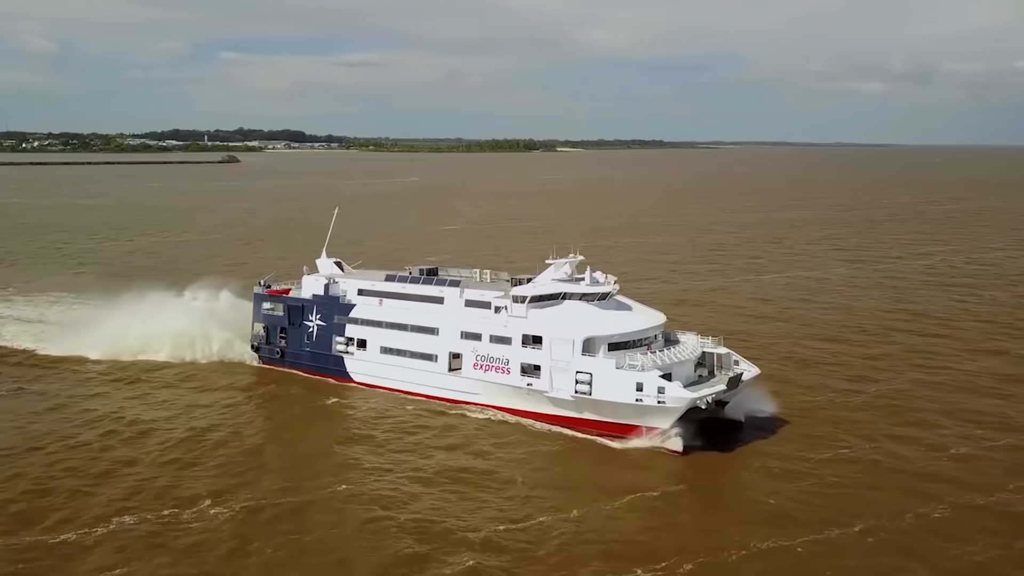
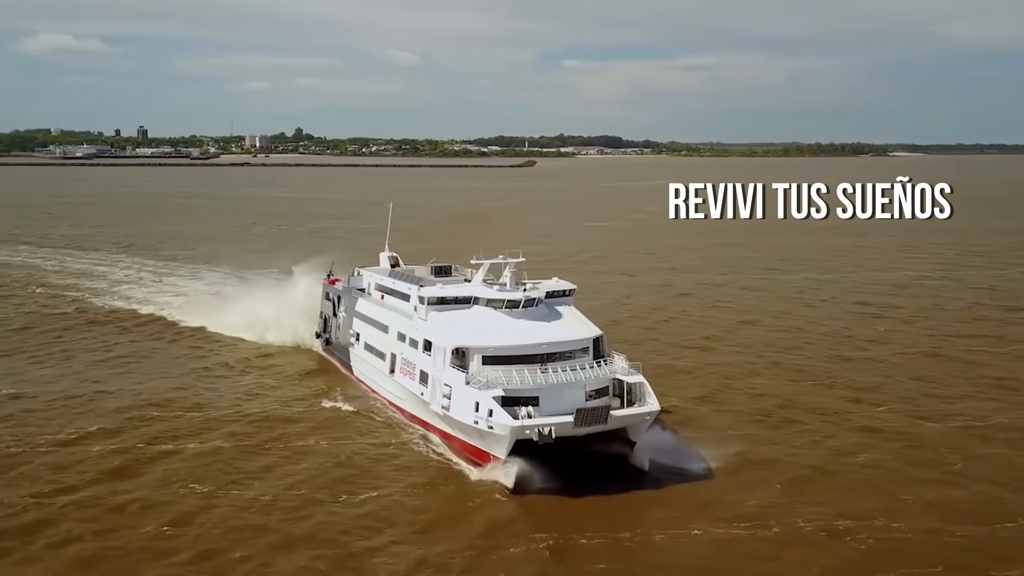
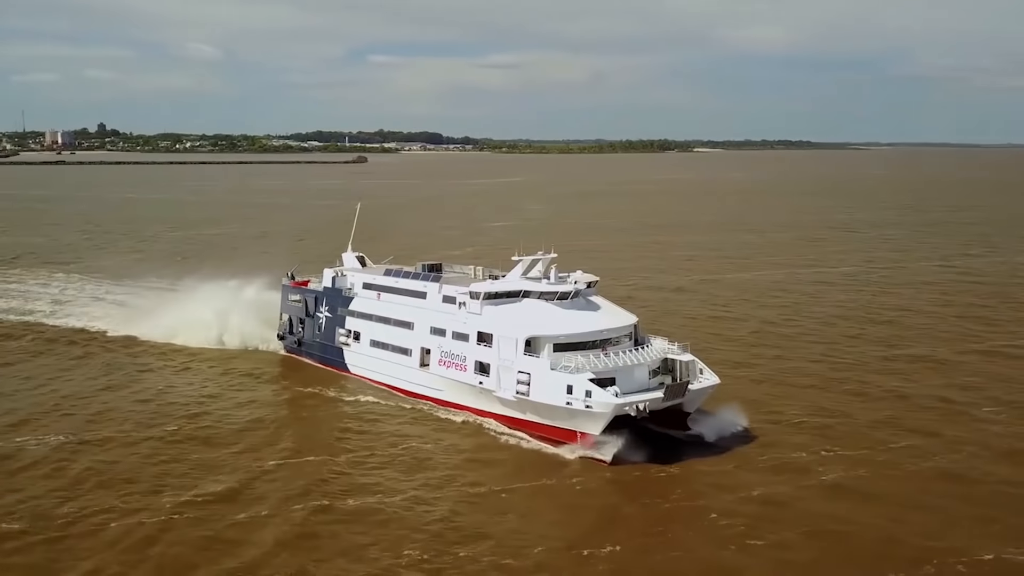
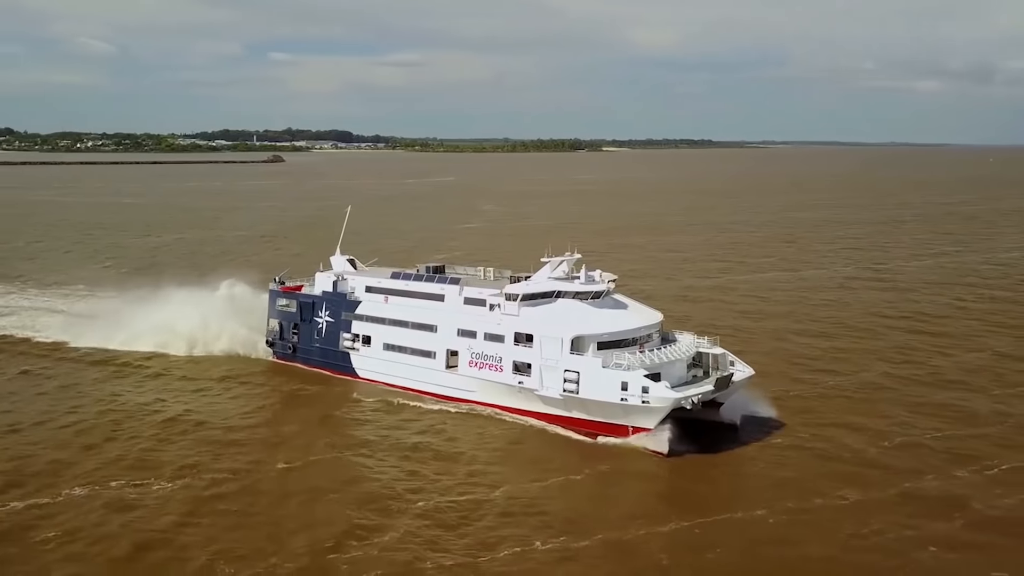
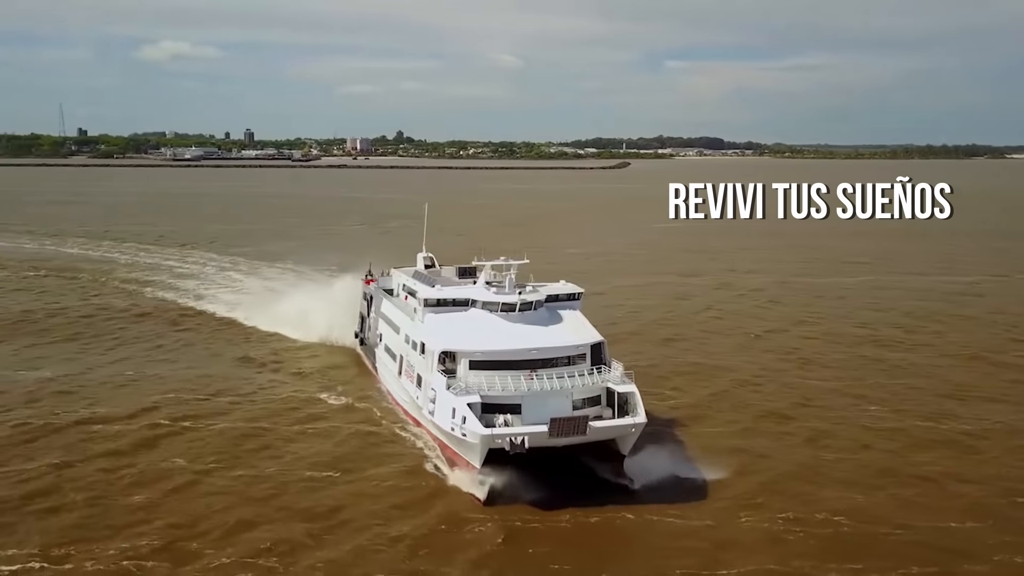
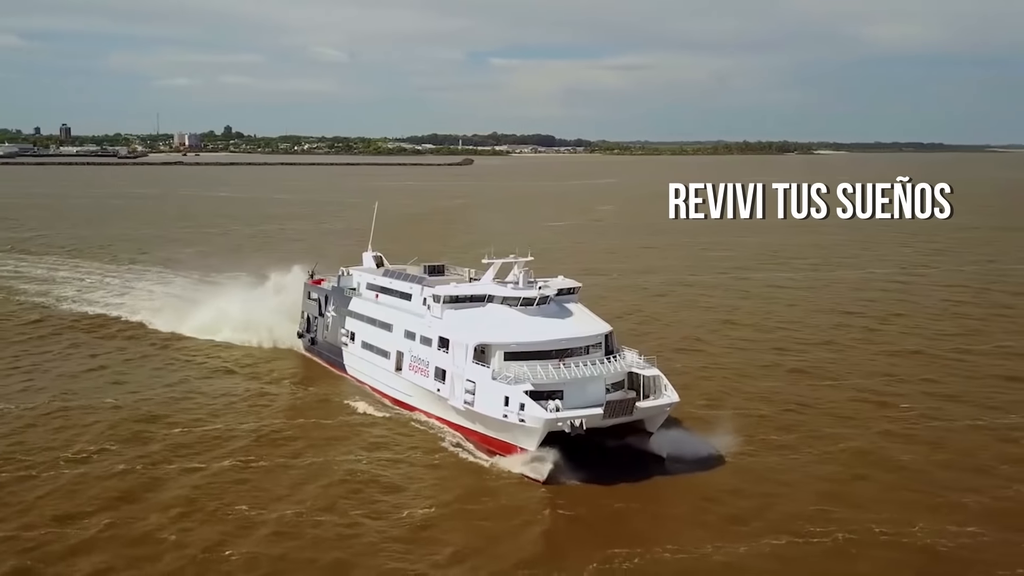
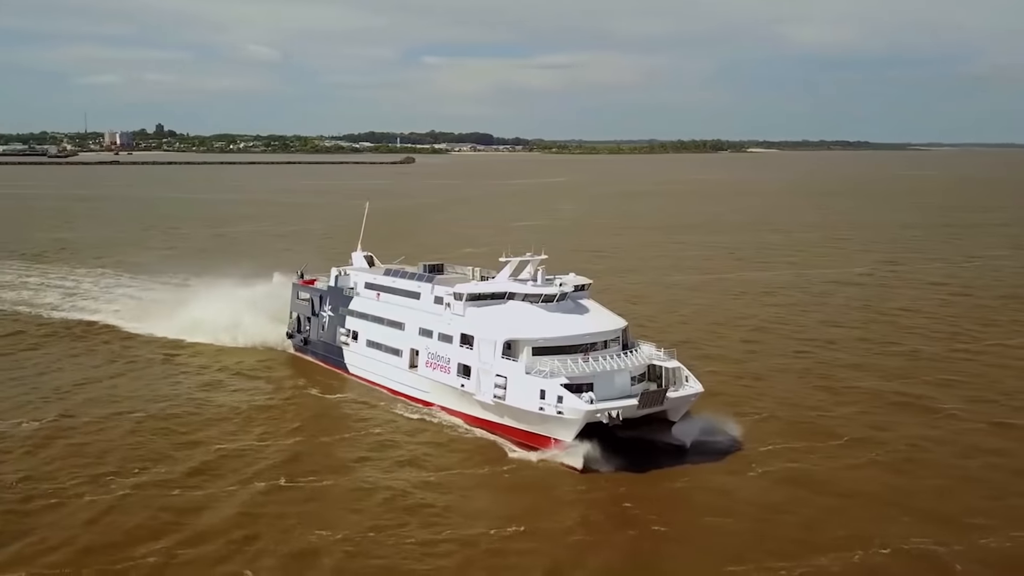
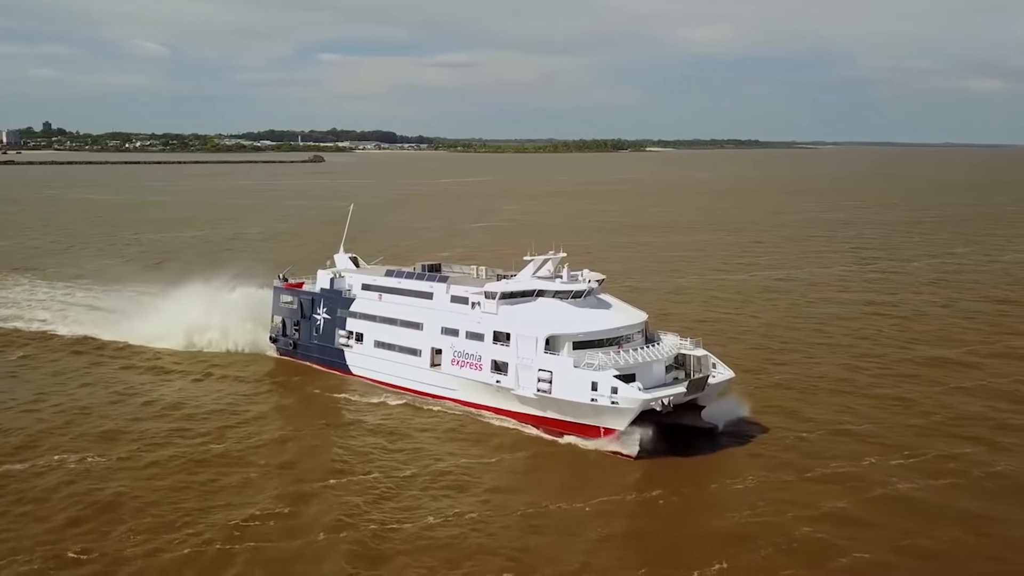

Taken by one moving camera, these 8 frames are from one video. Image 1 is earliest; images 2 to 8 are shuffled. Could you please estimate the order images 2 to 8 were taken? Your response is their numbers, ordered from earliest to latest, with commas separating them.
4, 8, 3, 7, 6, 2, 5
